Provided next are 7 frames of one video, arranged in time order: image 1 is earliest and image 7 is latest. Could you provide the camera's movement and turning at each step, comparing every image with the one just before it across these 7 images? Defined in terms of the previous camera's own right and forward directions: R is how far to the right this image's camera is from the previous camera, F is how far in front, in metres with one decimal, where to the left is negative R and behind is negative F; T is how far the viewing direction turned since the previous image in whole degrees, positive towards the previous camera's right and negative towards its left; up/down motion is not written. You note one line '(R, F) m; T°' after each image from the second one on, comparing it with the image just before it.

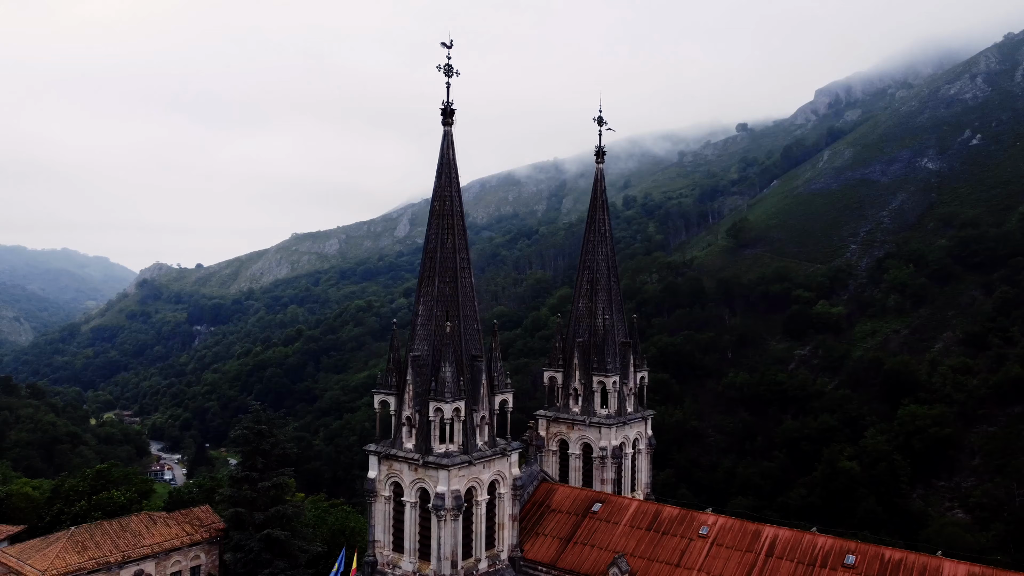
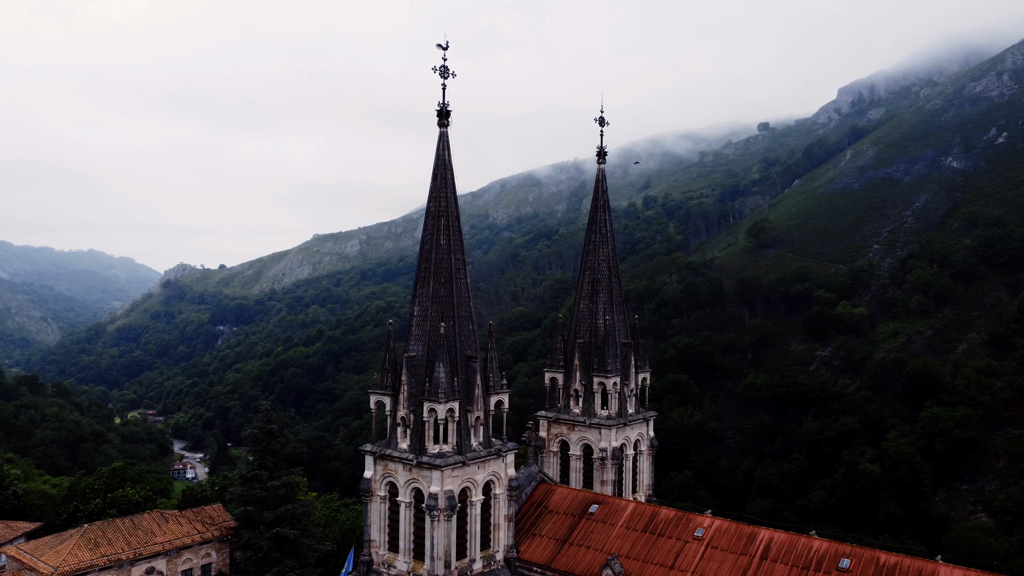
(+0.6, 0.0) m; -1°
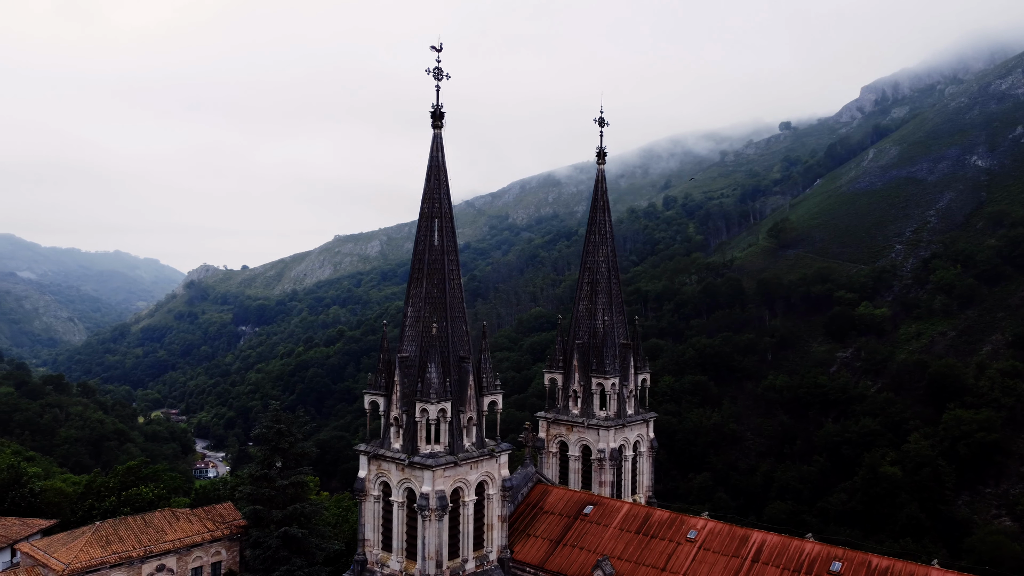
(+0.7, 0.0) m; -1°
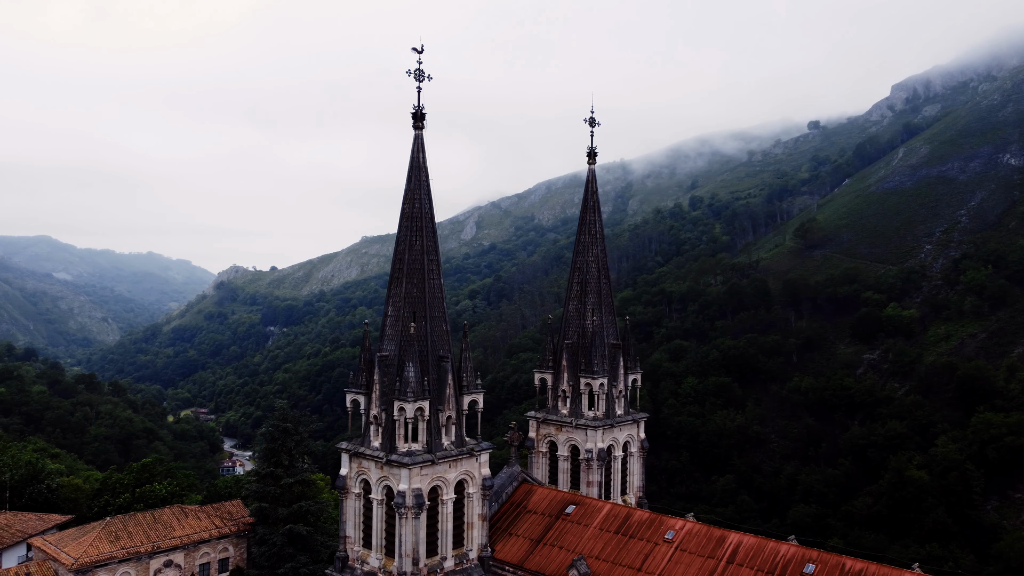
(+1.2, -0.1) m; -2°
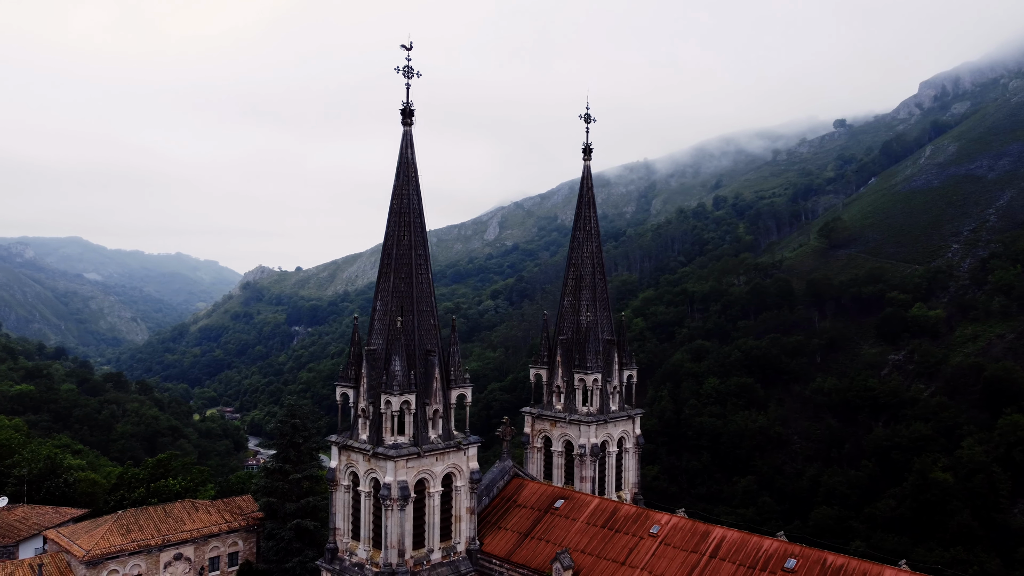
(+0.9, -0.1) m; -1°
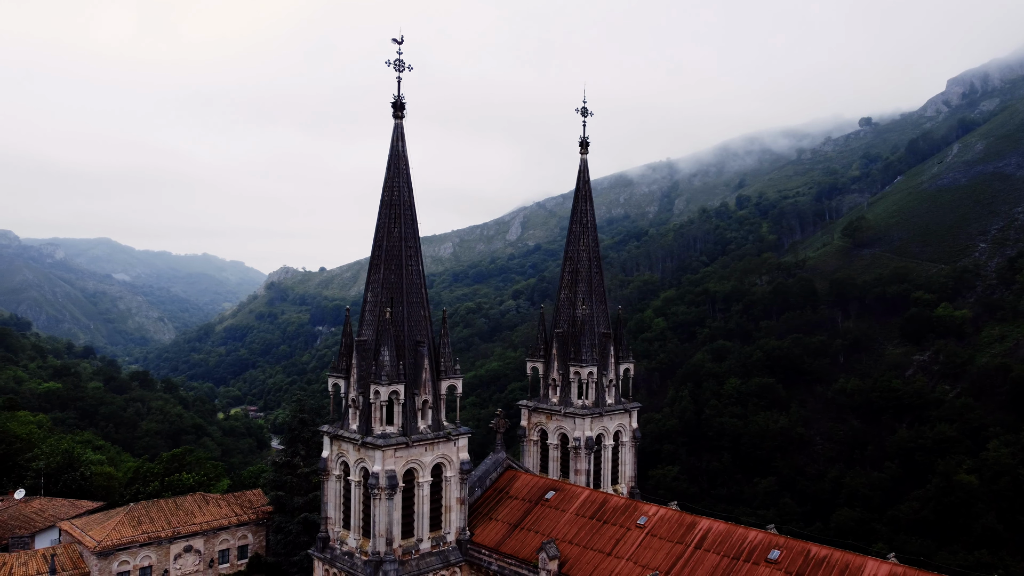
(+0.8, -0.1) m; -1°
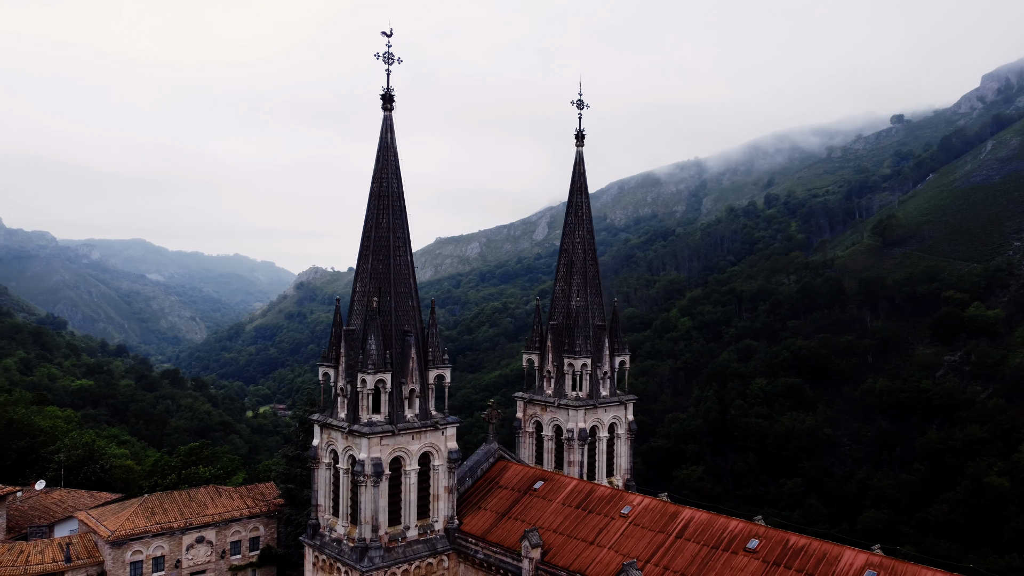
(+1.0, -0.1) m; -2°
